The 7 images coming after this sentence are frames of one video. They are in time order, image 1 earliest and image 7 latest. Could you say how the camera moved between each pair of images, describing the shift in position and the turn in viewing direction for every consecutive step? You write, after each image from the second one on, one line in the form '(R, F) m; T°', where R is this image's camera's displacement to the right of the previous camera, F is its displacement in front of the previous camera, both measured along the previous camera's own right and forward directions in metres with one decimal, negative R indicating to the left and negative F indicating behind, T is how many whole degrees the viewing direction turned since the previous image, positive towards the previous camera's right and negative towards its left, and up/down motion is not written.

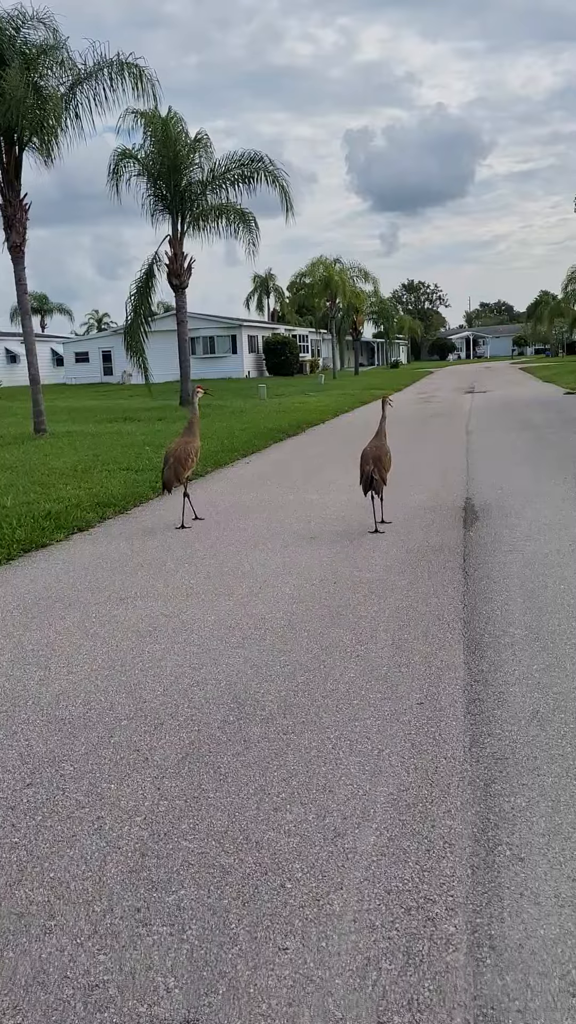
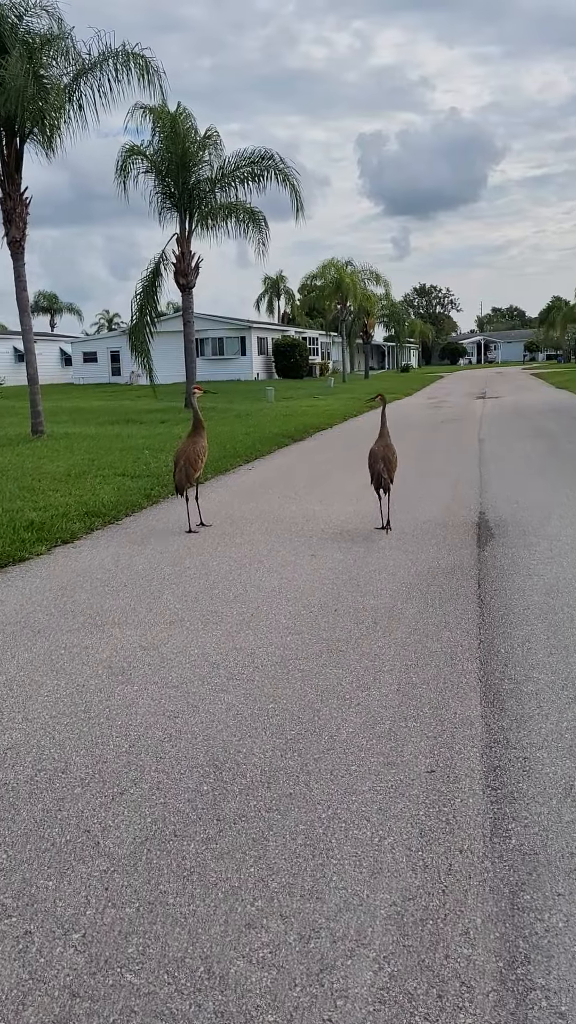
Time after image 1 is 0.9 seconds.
(+0.1, +0.6) m; -1°
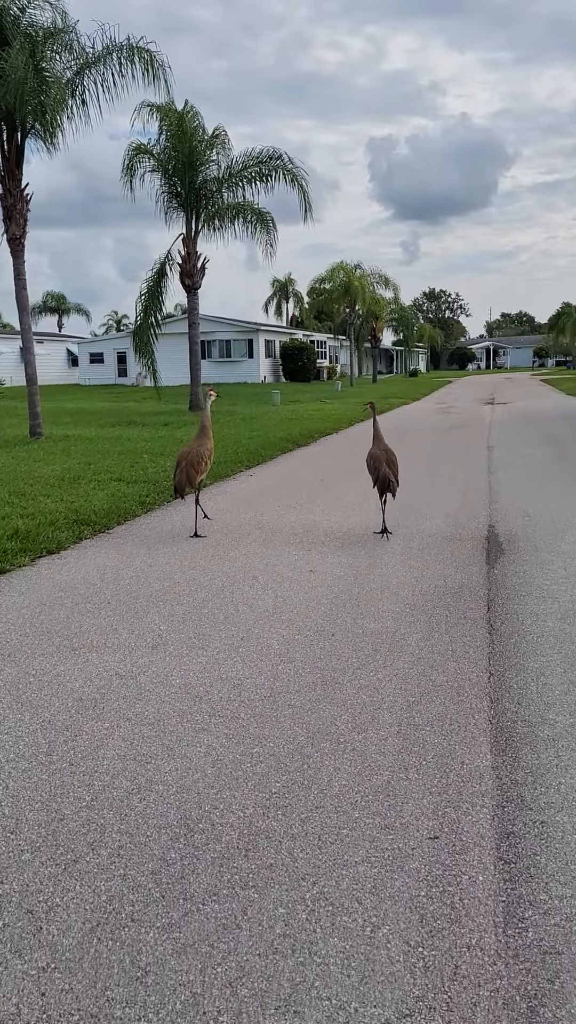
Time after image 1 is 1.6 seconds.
(+0.1, +0.4) m; 0°
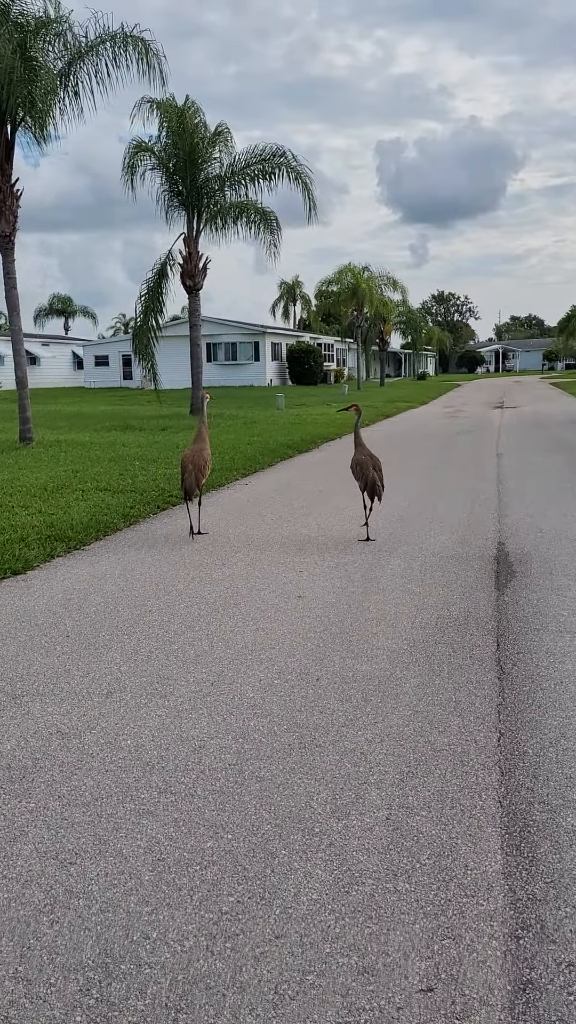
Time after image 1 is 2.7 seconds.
(+0.2, +0.7) m; -1°
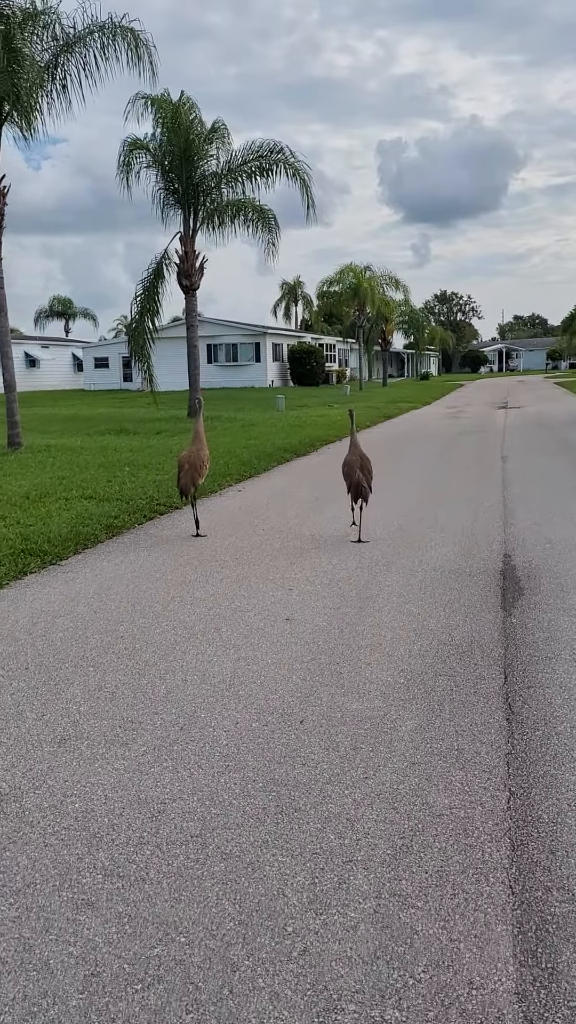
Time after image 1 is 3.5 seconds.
(+0.1, +0.5) m; 0°
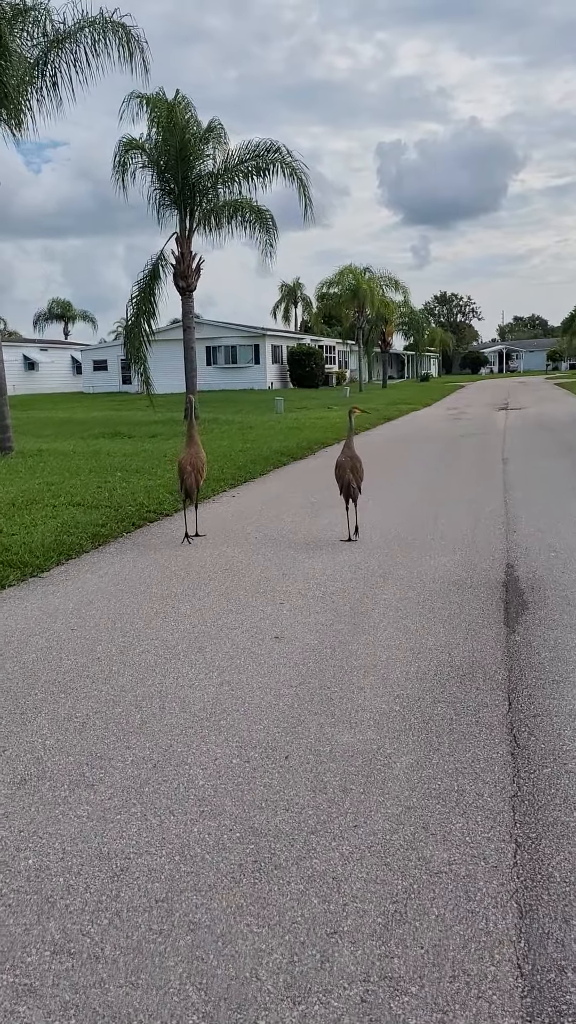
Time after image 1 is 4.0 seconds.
(+0.1, +0.3) m; 0°
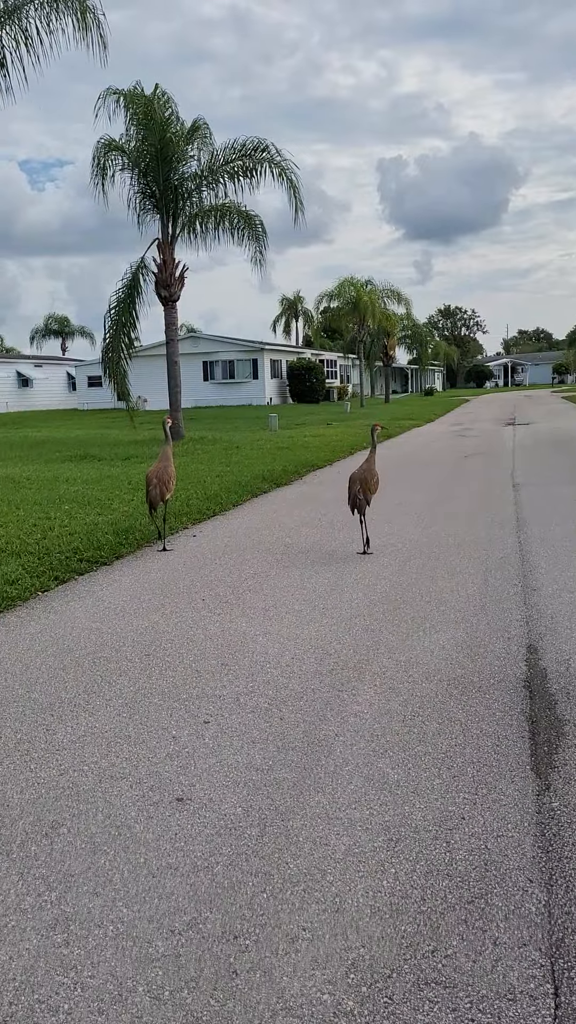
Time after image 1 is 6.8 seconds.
(+0.4, +1.8) m; 0°
